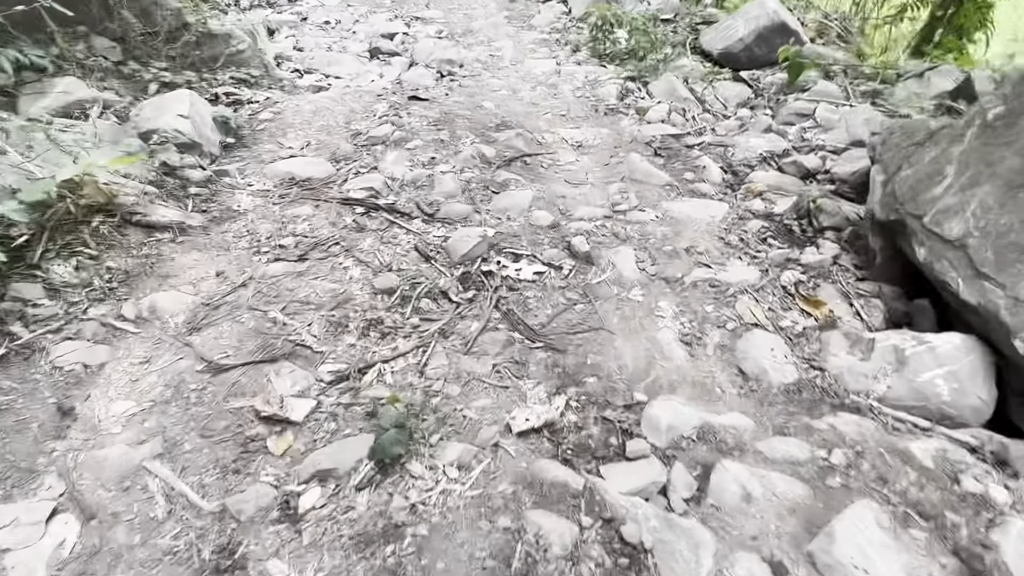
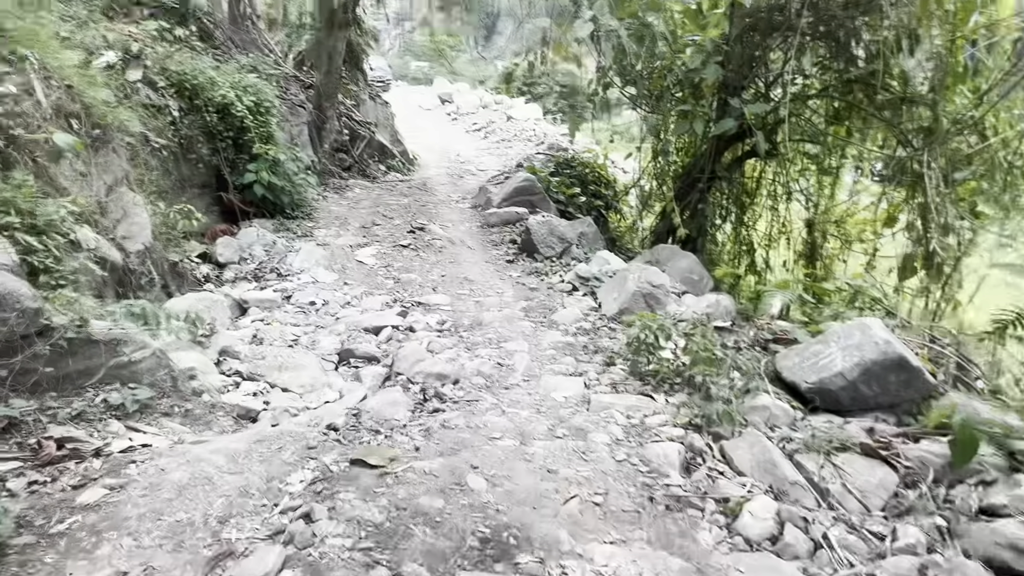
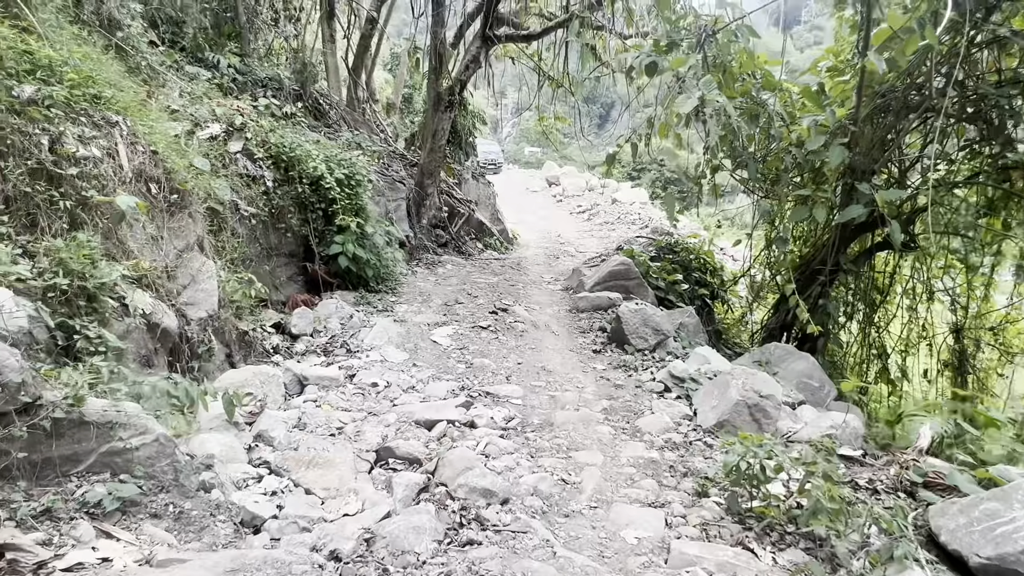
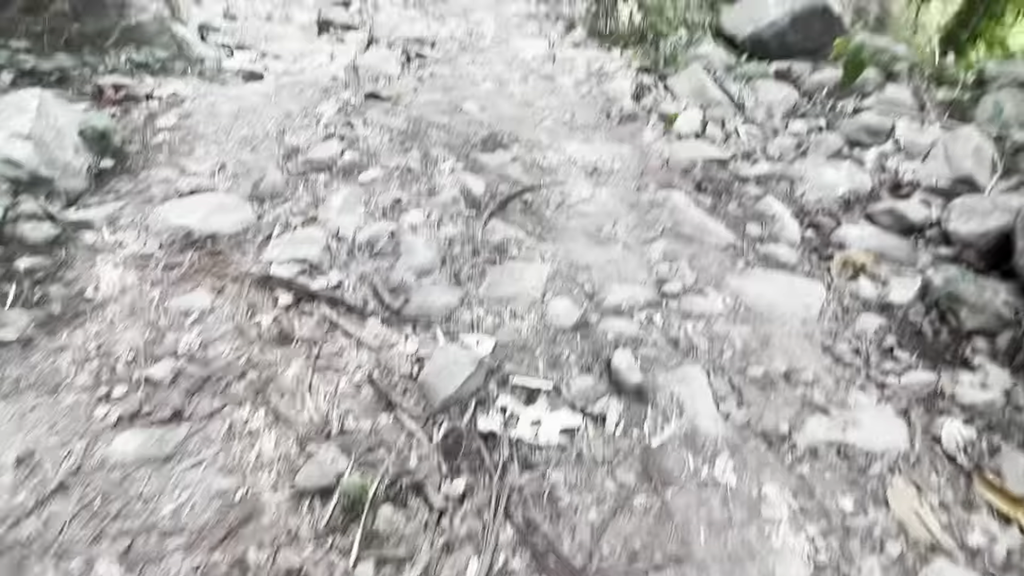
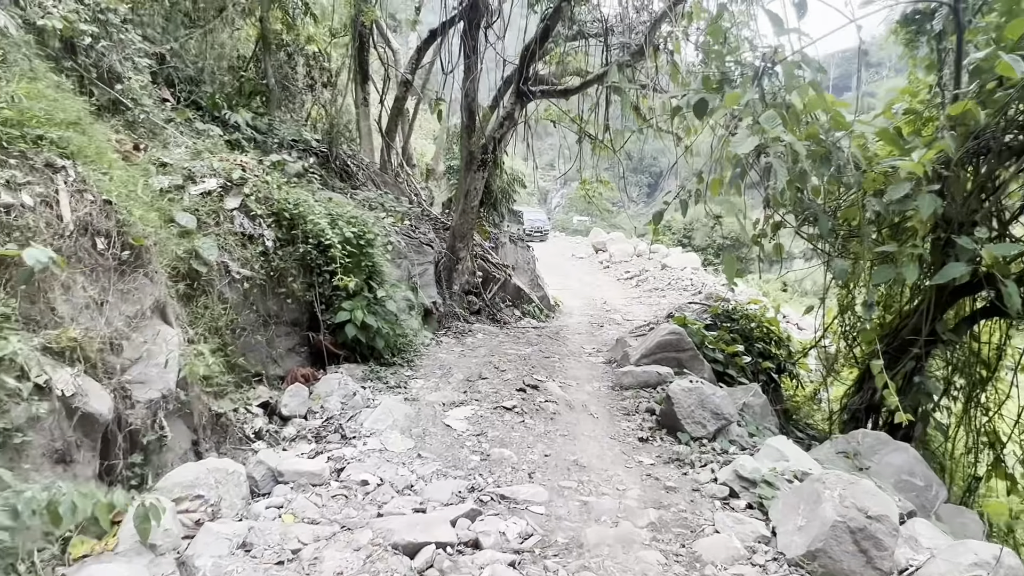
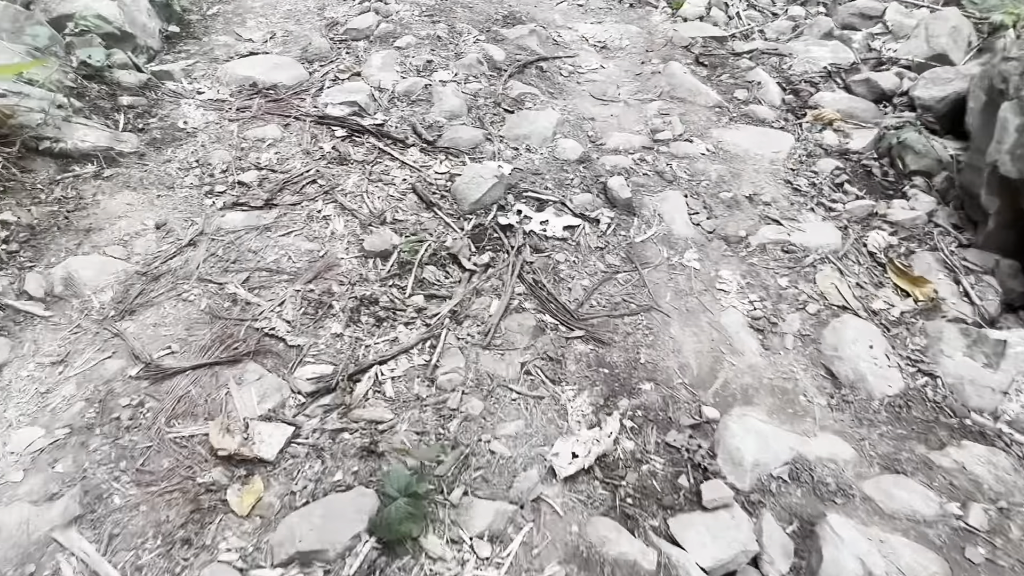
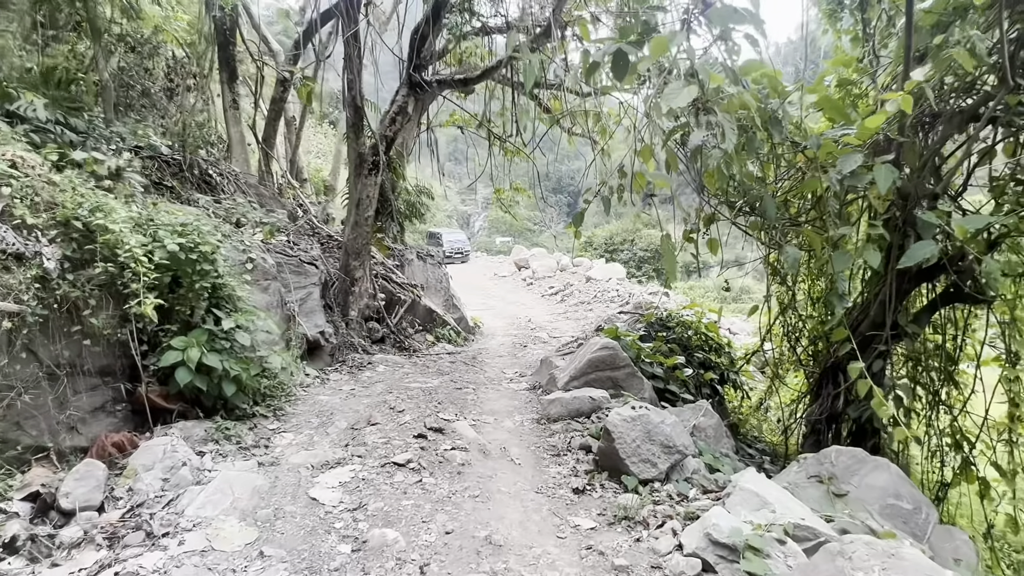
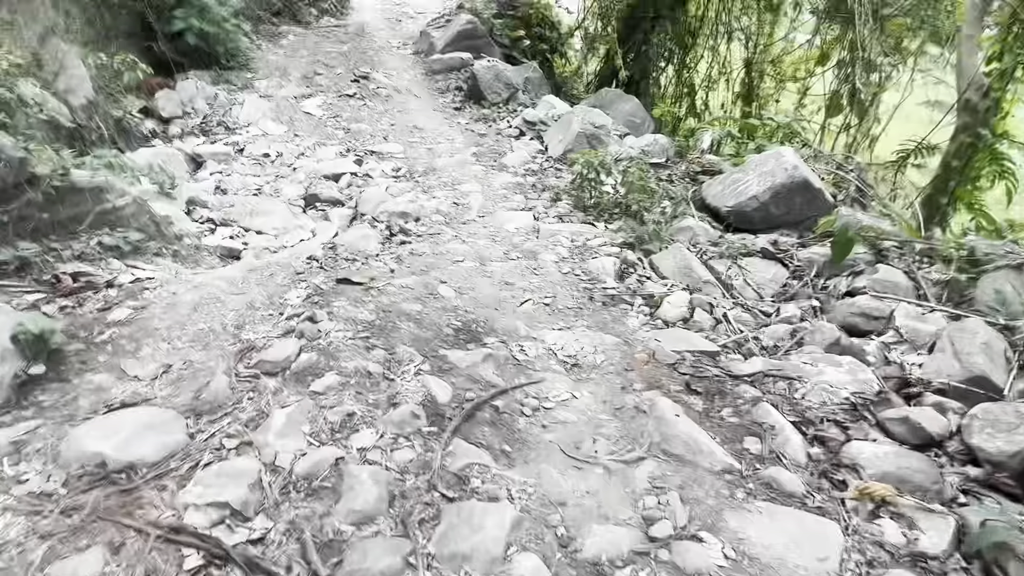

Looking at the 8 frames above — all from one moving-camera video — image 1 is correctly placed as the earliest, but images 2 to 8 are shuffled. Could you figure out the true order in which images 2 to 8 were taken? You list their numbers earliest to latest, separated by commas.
6, 4, 8, 2, 3, 5, 7
